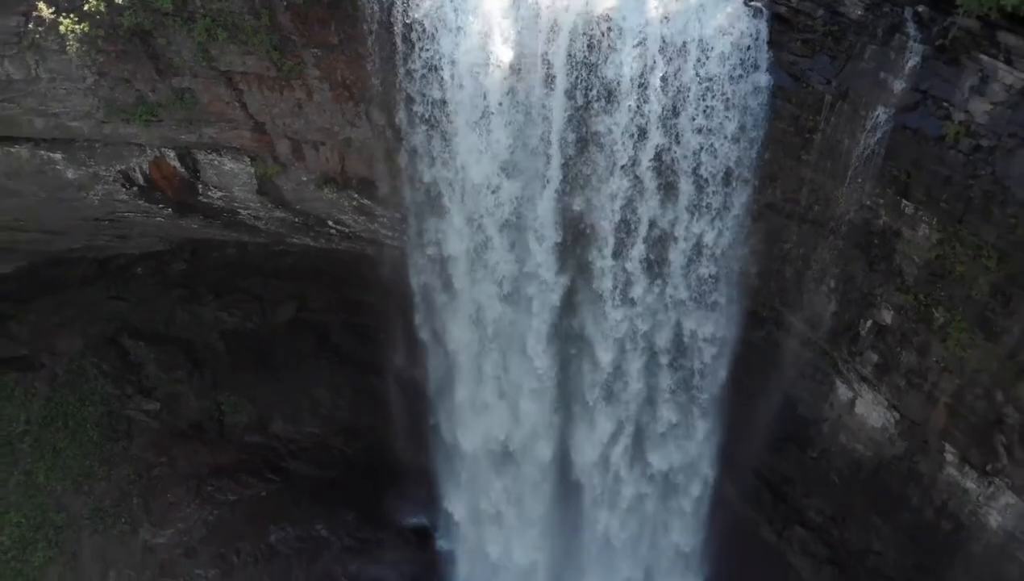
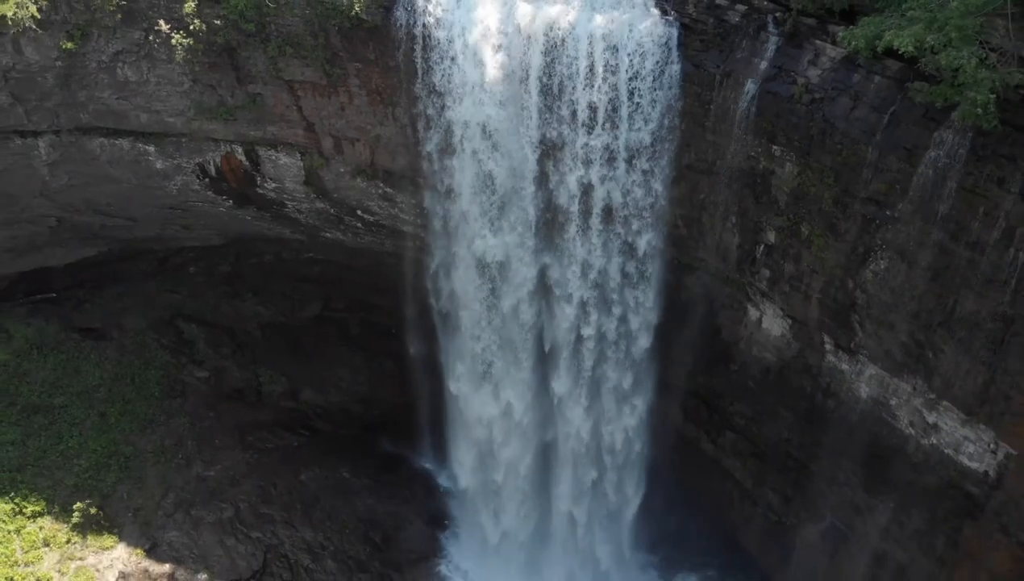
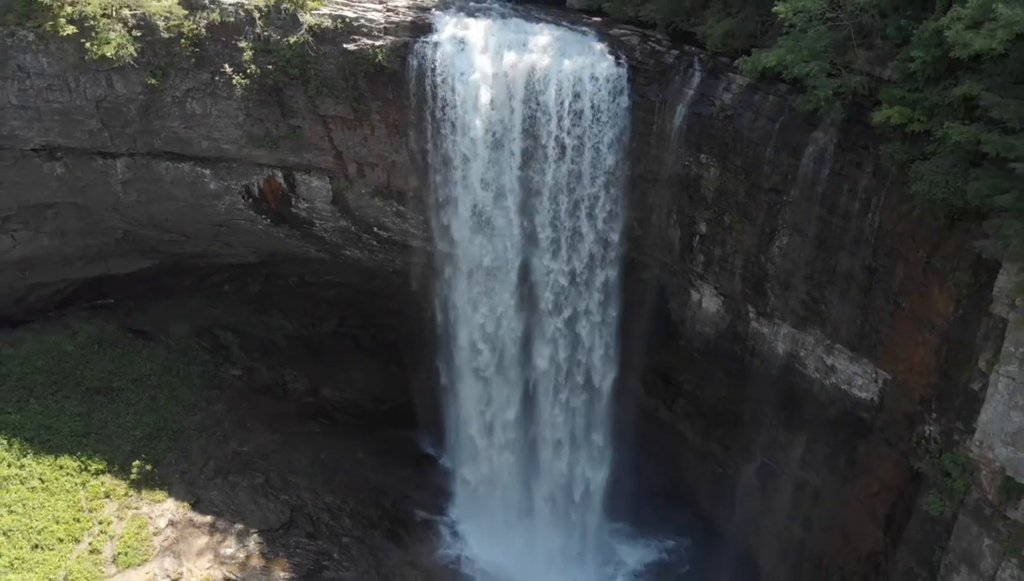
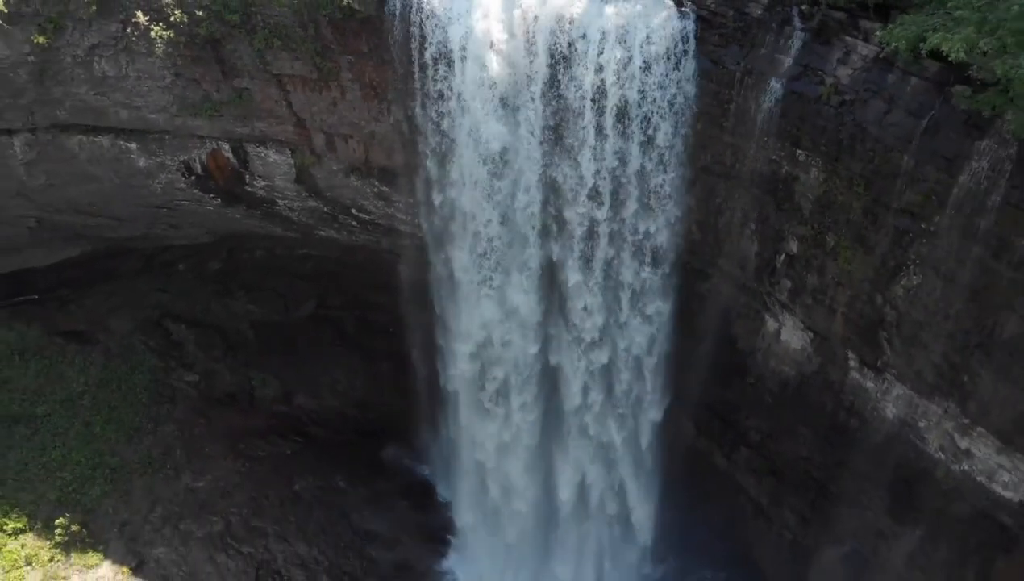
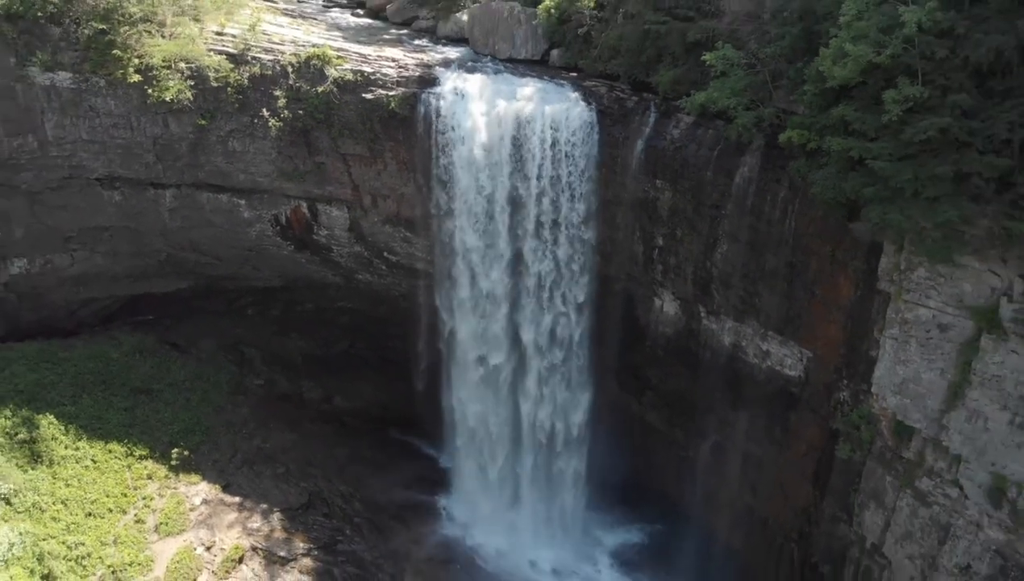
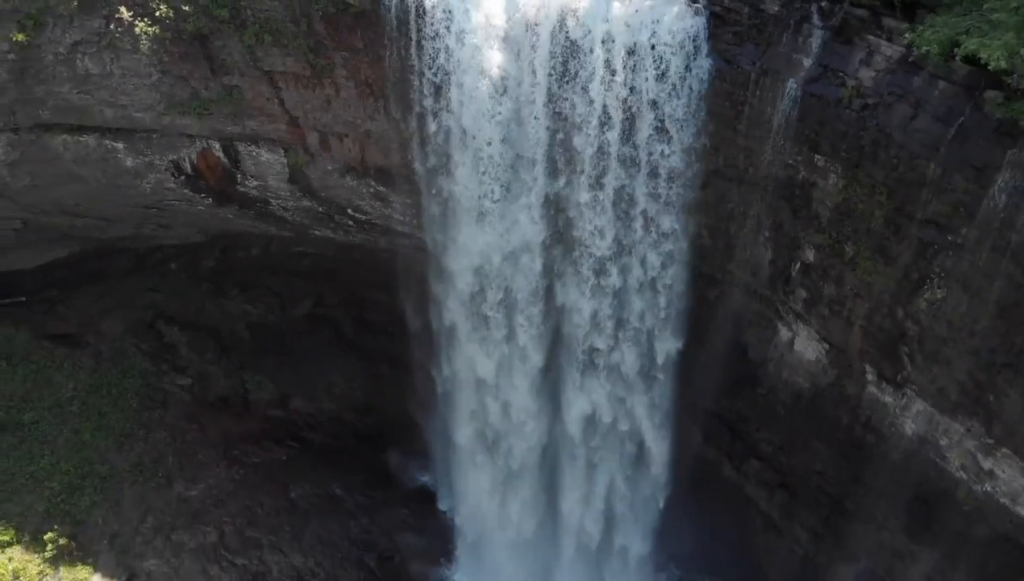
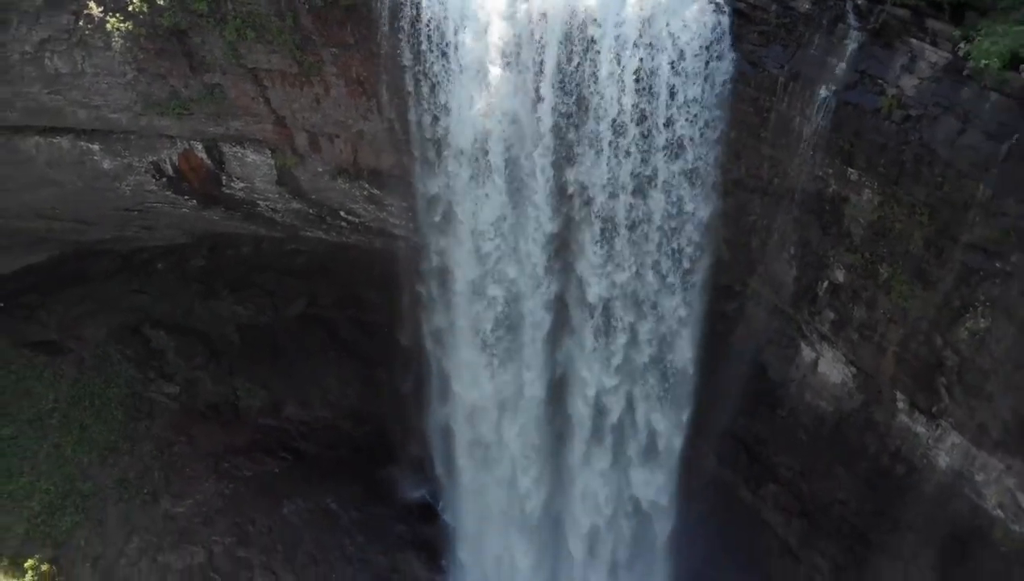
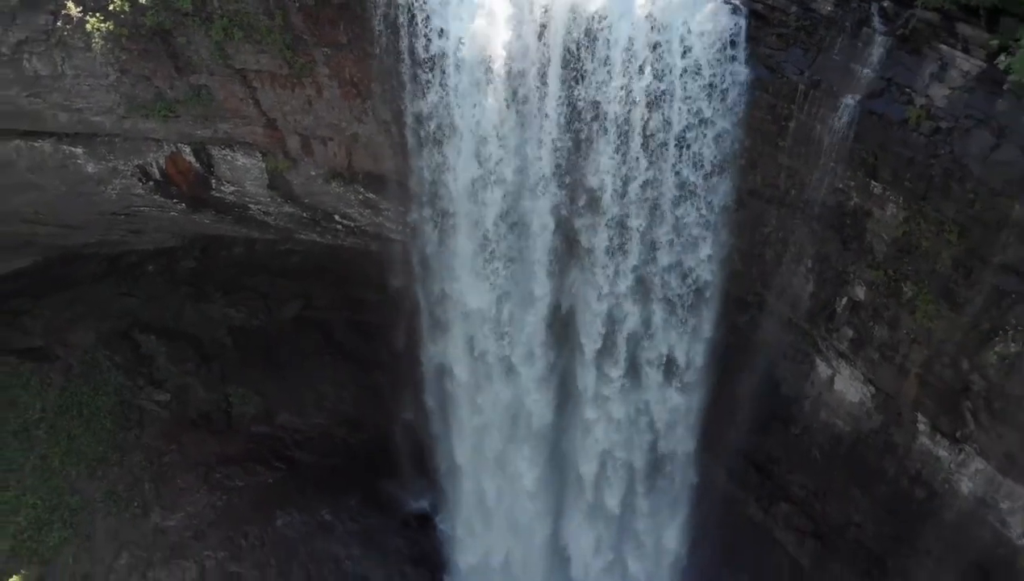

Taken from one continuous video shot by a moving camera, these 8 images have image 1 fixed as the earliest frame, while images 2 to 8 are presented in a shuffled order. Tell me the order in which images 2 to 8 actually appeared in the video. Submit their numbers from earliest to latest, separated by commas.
8, 7, 6, 4, 2, 3, 5
